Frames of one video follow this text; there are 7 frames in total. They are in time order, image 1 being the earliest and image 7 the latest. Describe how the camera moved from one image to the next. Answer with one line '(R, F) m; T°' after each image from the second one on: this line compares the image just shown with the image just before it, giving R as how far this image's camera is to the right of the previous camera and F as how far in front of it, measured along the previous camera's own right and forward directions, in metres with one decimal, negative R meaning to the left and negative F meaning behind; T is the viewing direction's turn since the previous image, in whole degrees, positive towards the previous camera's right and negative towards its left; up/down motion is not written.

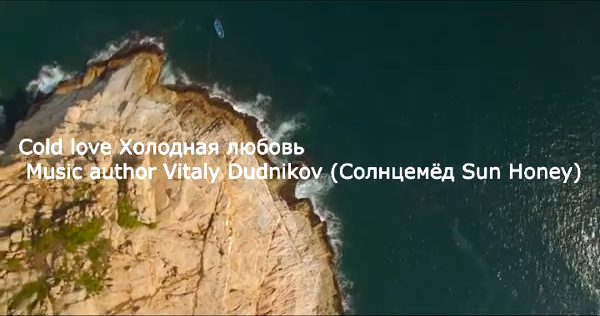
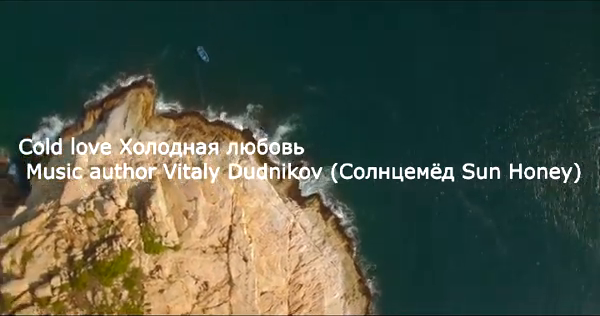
(+0.3, -5.6) m; 0°
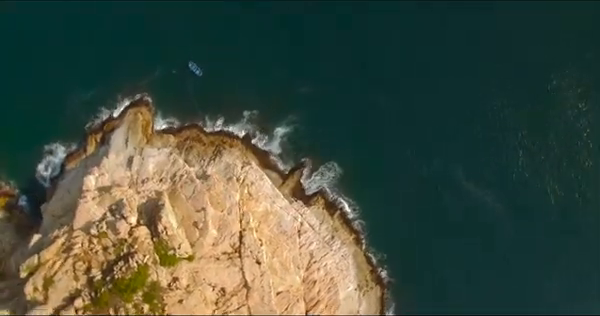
(+0.1, -2.8) m; 0°
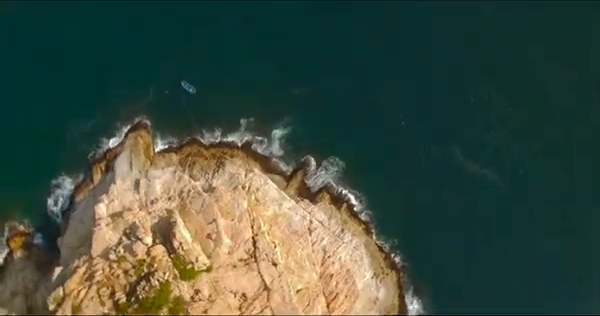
(0.0, -3.1) m; 0°
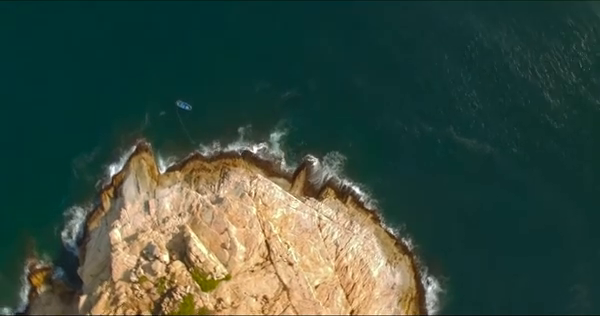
(+0.1, -3.2) m; 0°
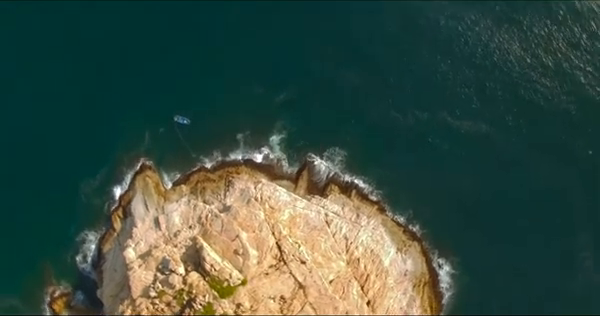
(+0.1, -2.4) m; 0°
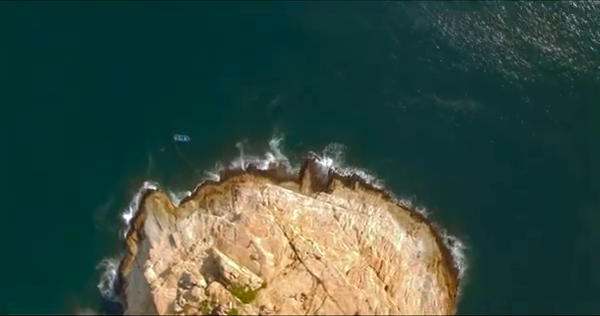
(0.0, -3.5) m; 0°
